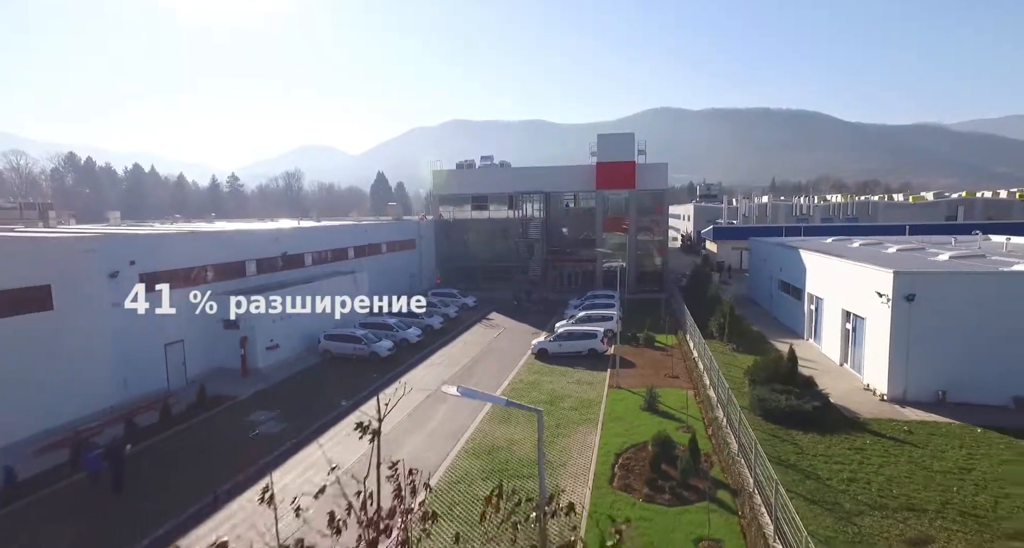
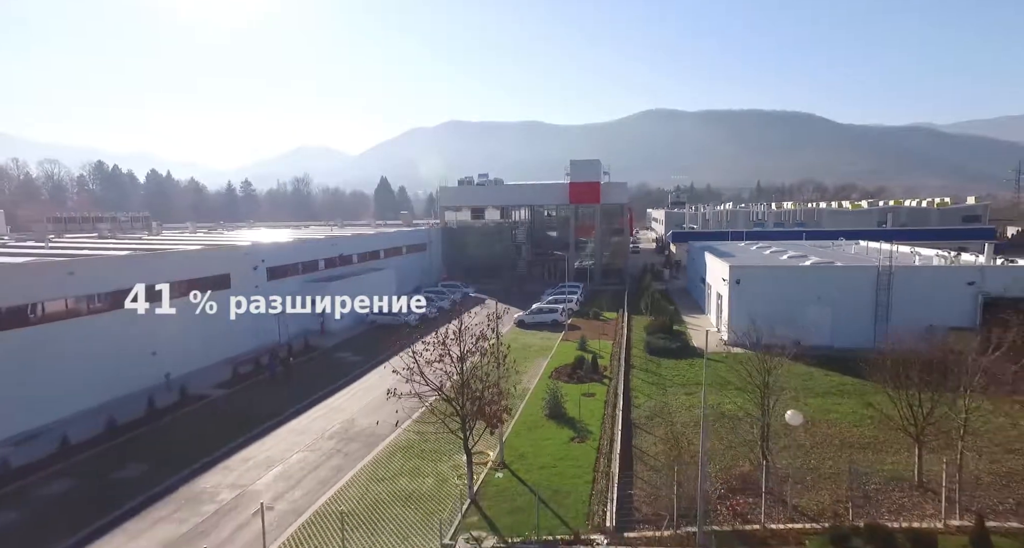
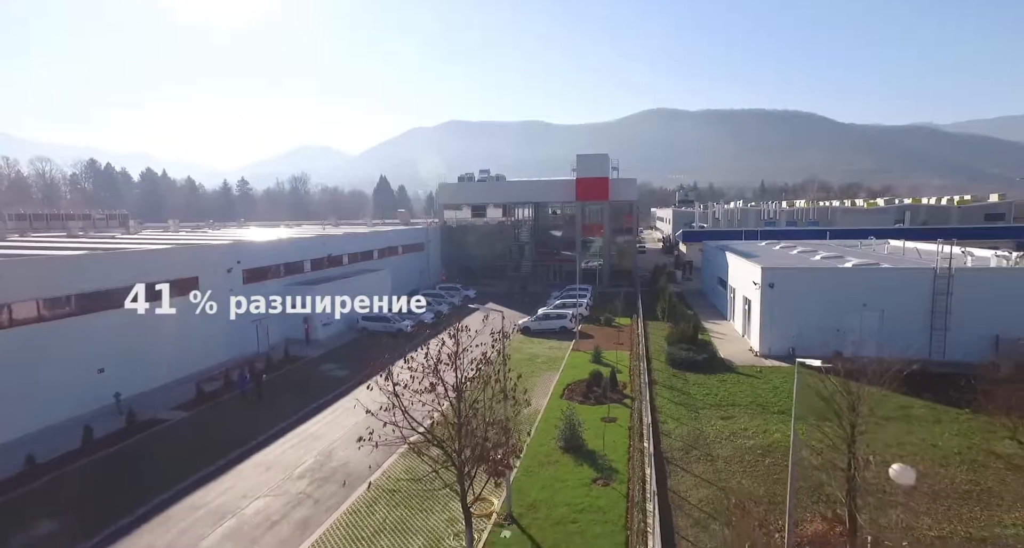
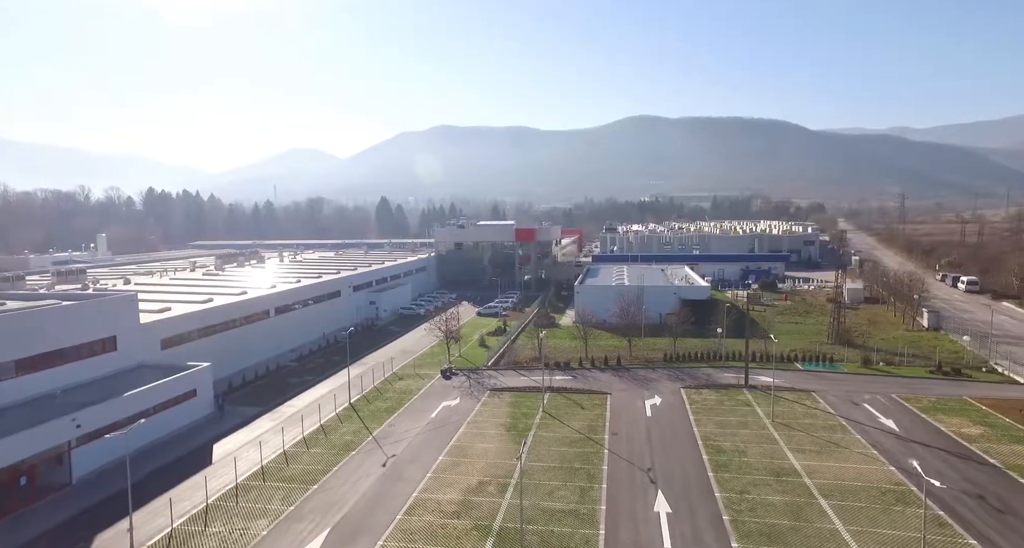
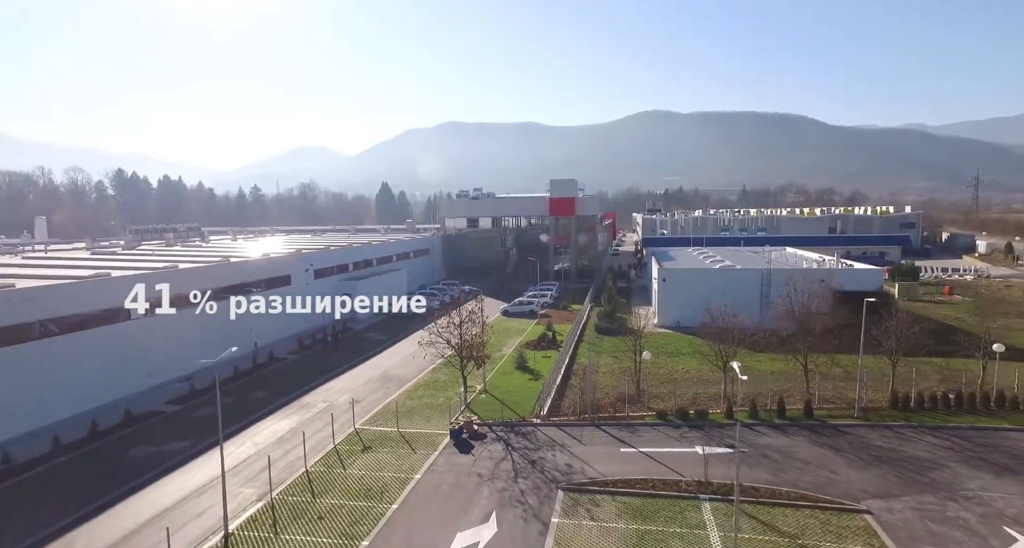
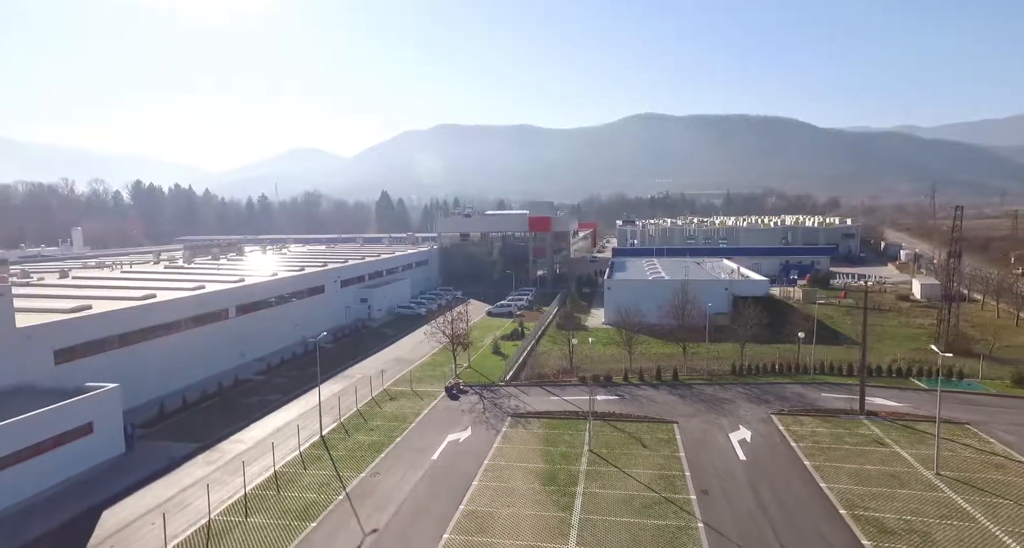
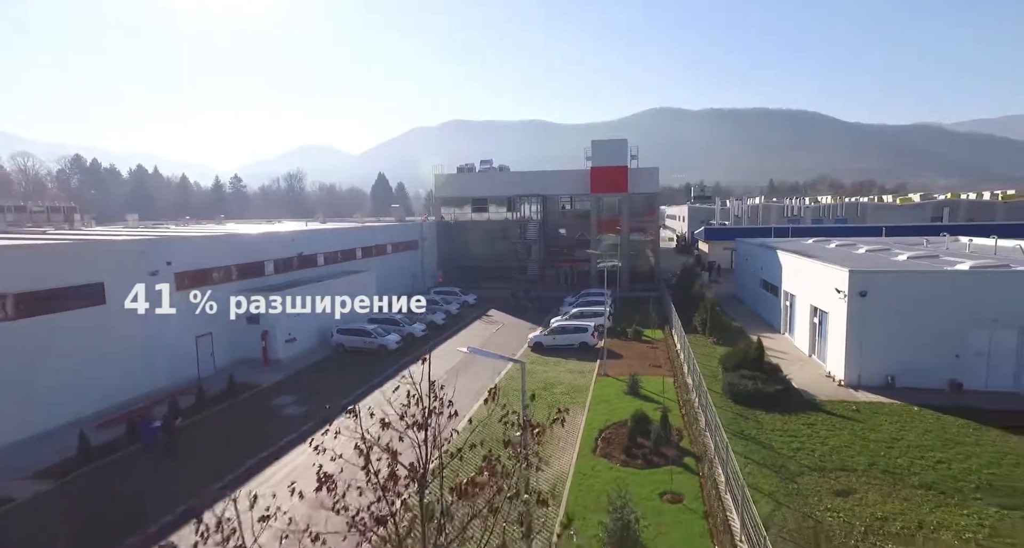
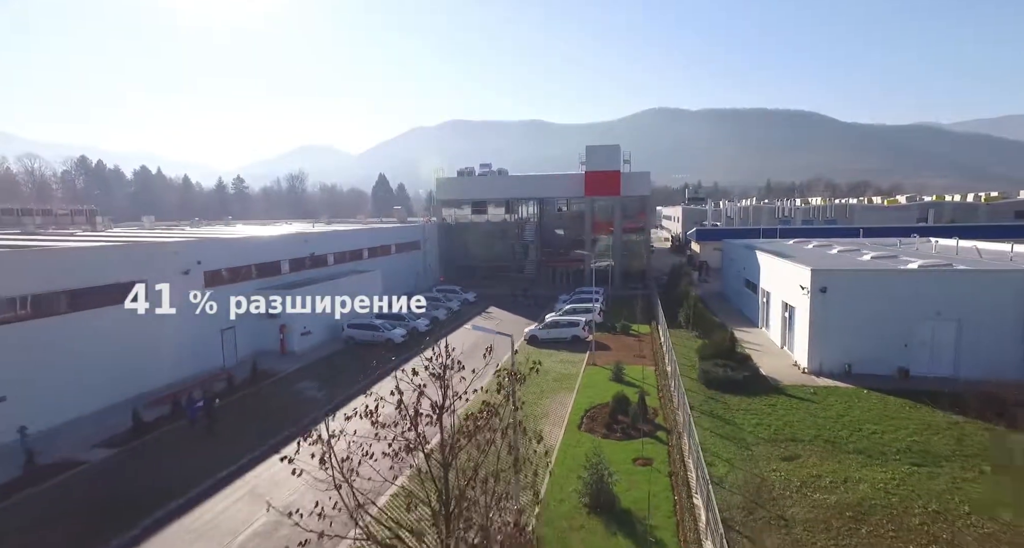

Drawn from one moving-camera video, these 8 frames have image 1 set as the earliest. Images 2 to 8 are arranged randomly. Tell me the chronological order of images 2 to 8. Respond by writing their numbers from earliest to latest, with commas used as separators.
7, 8, 3, 2, 5, 6, 4
